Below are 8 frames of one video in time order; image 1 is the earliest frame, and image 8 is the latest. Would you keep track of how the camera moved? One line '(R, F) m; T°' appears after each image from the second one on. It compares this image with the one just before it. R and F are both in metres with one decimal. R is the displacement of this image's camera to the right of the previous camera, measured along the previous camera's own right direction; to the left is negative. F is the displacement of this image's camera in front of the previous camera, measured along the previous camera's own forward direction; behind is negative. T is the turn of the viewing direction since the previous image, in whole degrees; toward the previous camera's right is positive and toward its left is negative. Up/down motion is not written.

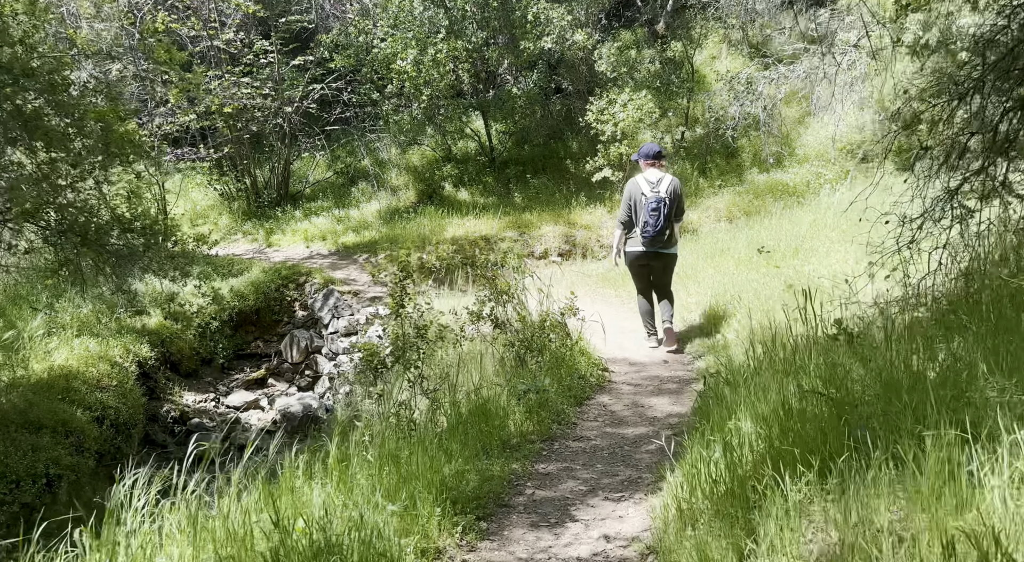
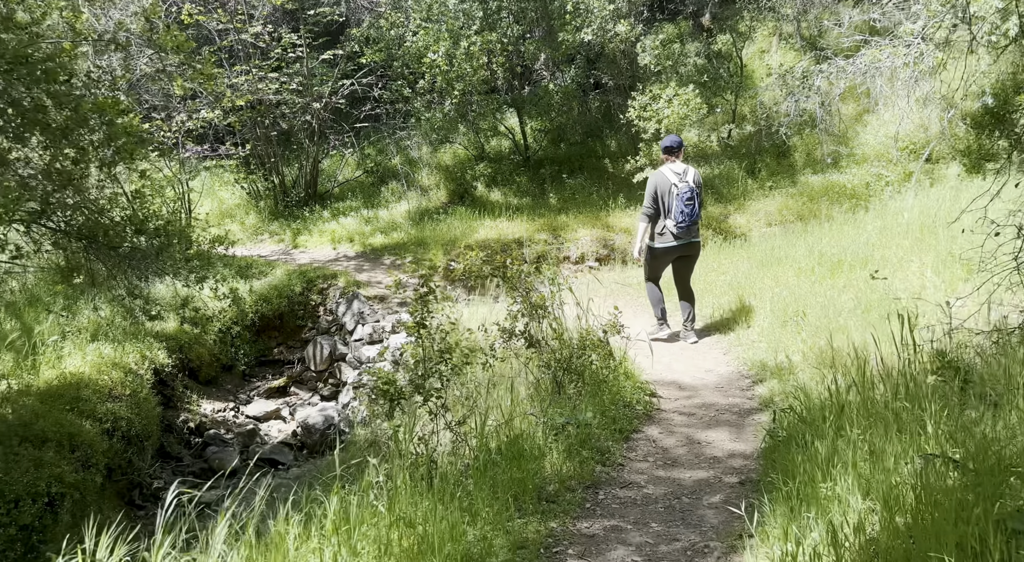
(0.0, +0.8) m; -2°
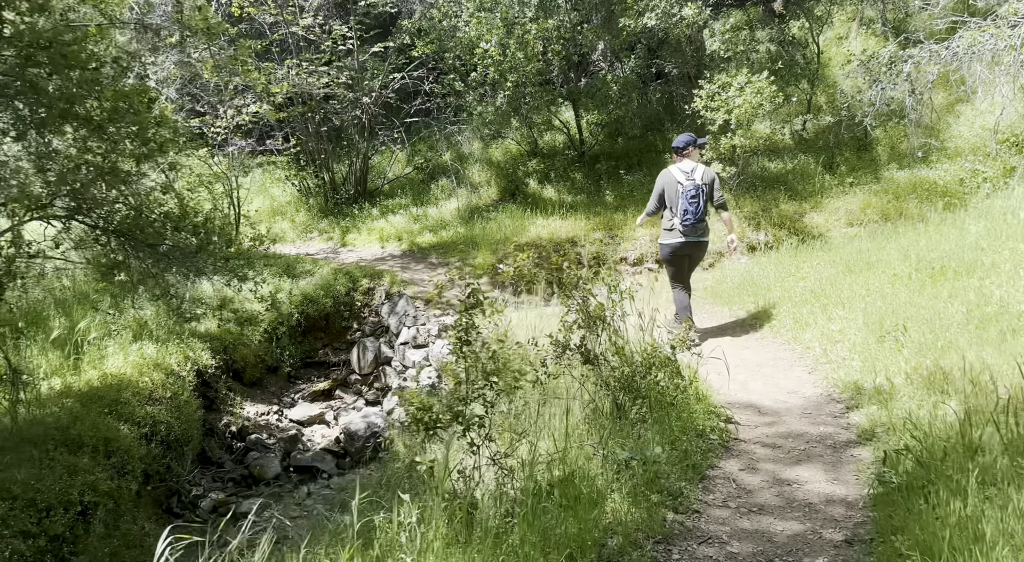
(0.0, +0.8) m; -3°
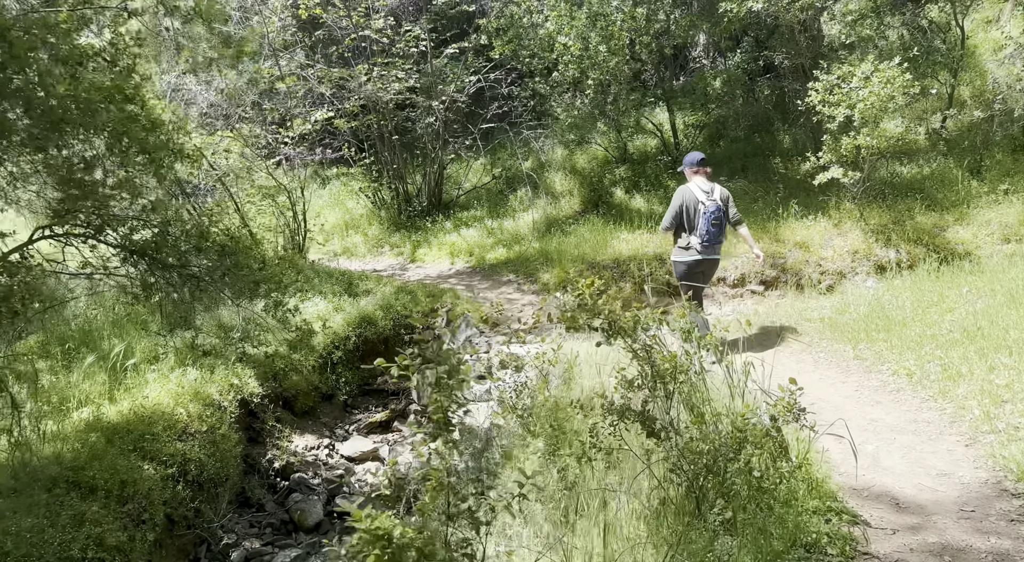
(+0.3, +1.5) m; -7°
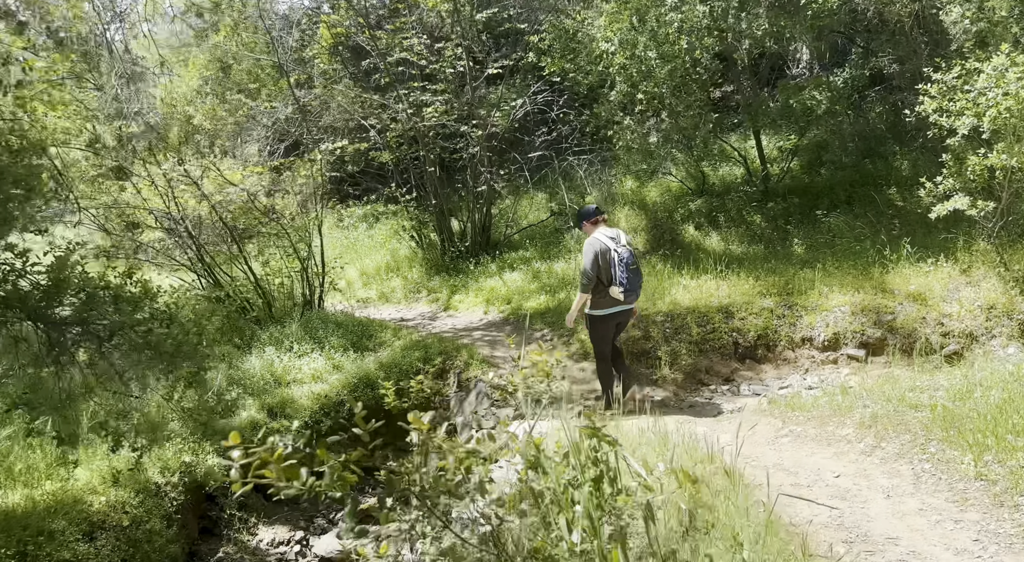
(+1.0, +2.2) m; -8°
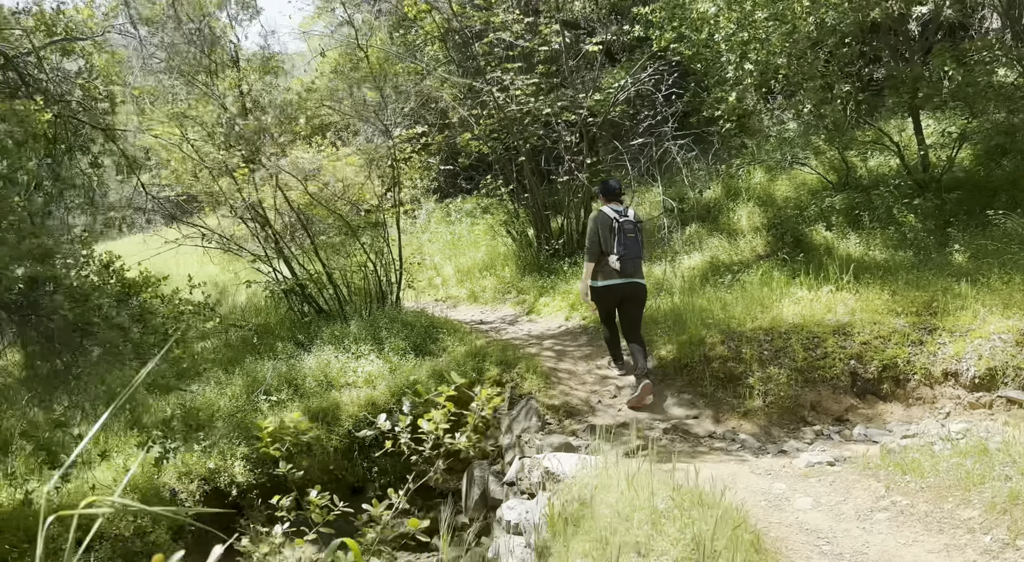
(+1.0, +1.5) m; -11°
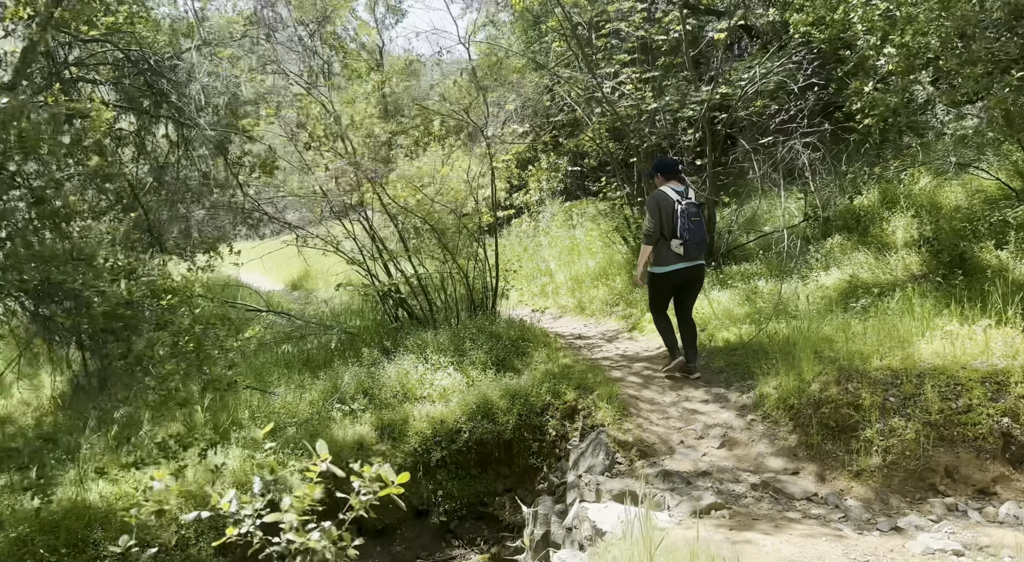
(+0.8, +1.0) m; -12°
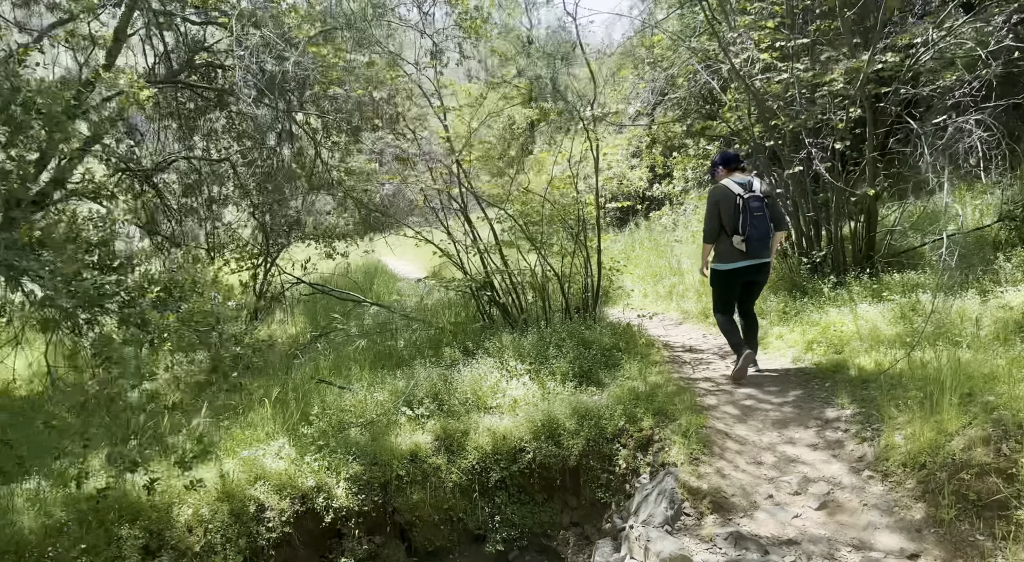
(+0.9, +1.2) m; -13°
